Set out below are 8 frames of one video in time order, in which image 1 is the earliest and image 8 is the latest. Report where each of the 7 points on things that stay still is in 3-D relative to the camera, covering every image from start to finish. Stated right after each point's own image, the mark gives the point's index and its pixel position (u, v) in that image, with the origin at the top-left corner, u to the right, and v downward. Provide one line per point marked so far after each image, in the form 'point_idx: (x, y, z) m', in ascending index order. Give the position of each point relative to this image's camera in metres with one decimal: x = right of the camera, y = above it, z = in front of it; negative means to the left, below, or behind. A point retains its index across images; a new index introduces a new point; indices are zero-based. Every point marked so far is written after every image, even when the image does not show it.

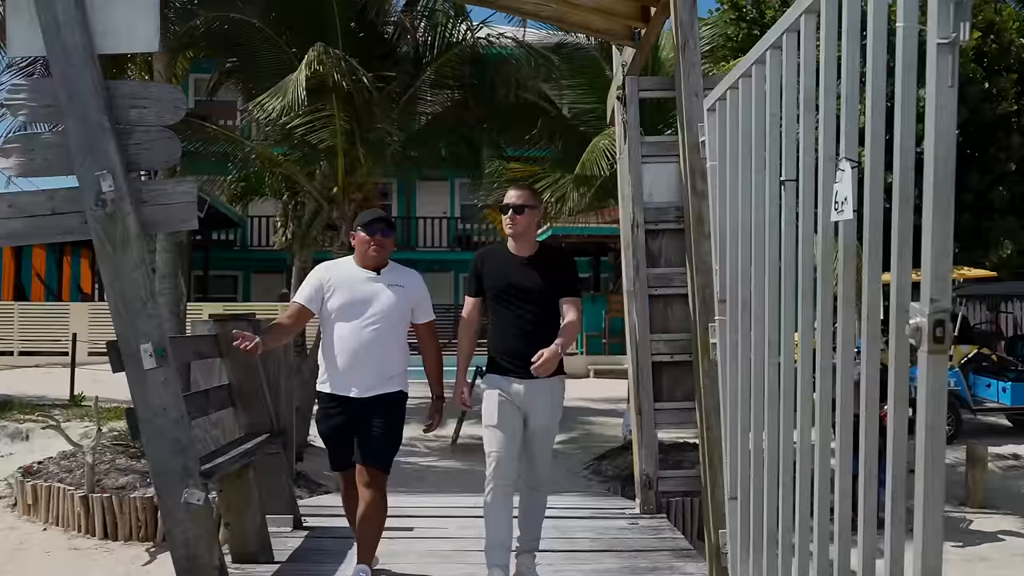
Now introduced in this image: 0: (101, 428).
0: (-4.6, -1.5, +9.5) m
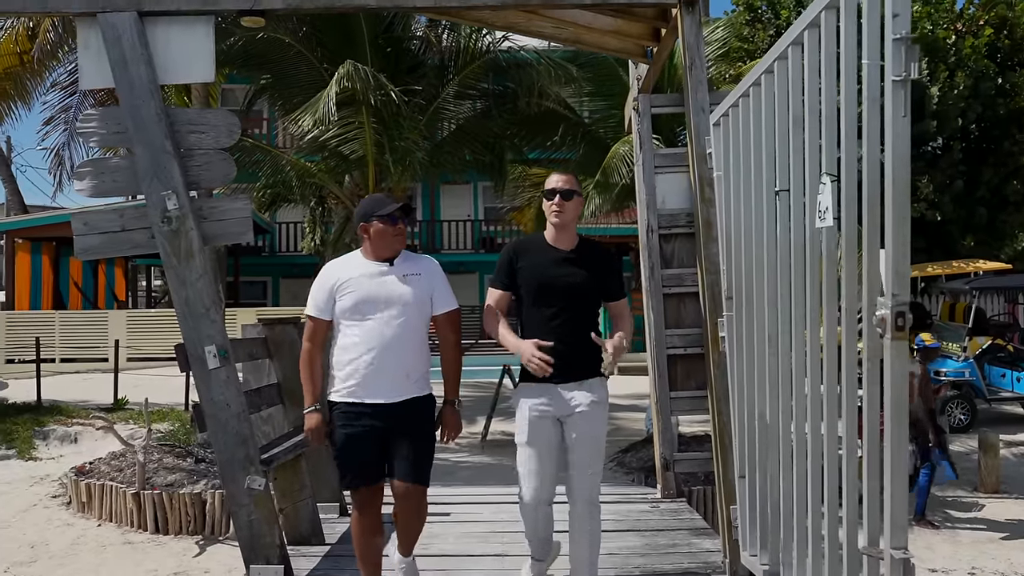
0: (-4.2, -1.6, +10.0) m
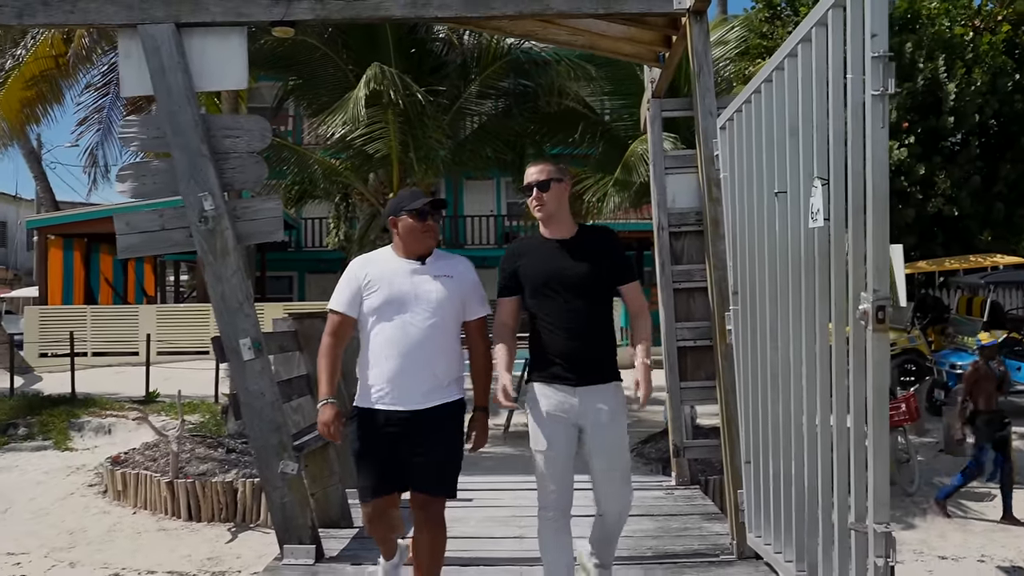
0: (-4.0, -1.6, +10.4) m
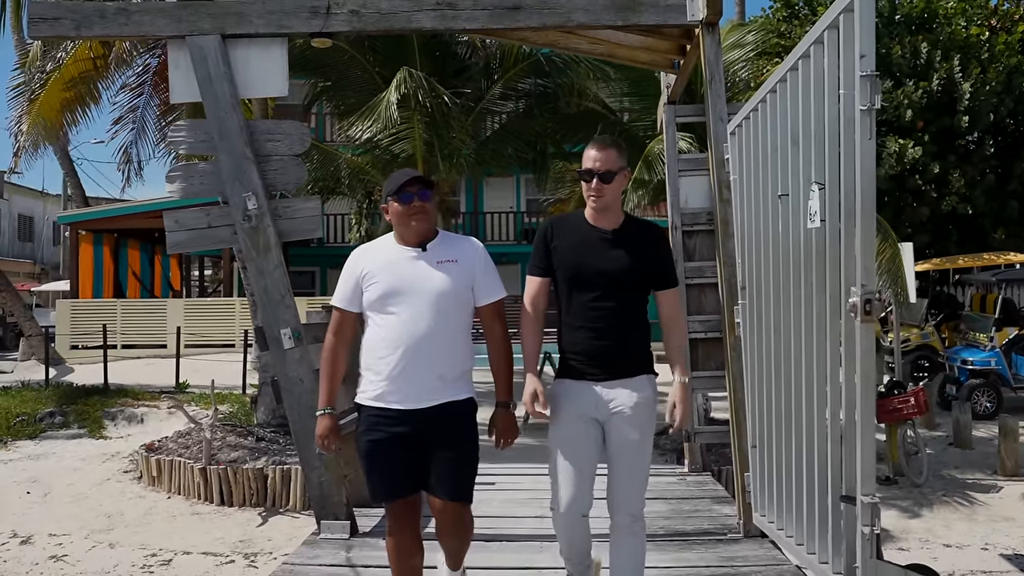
0: (-3.8, -1.5, +10.8) m
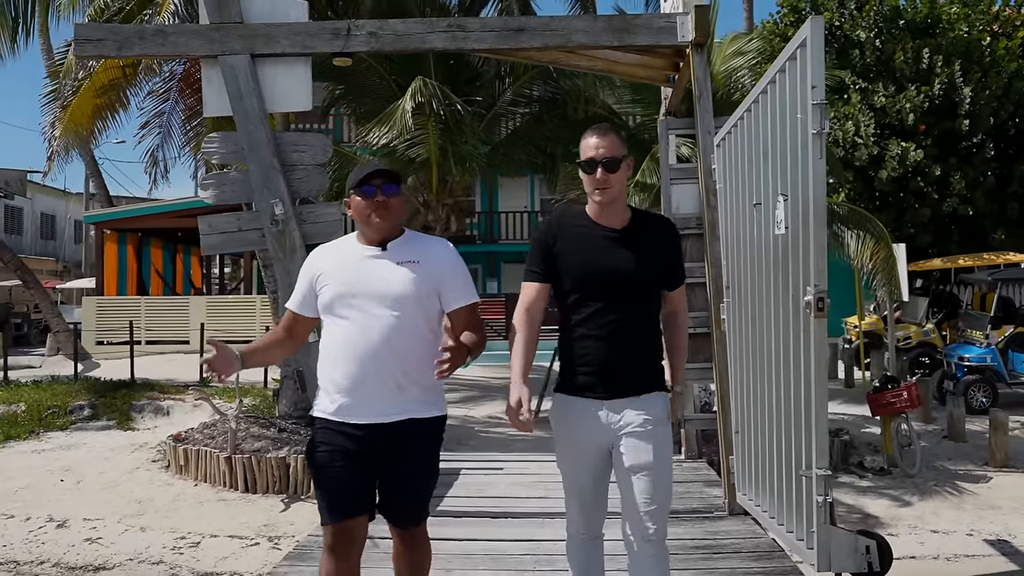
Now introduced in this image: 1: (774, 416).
0: (-3.6, -1.5, +11.3) m
1: (+1.2, -0.6, +3.9) m
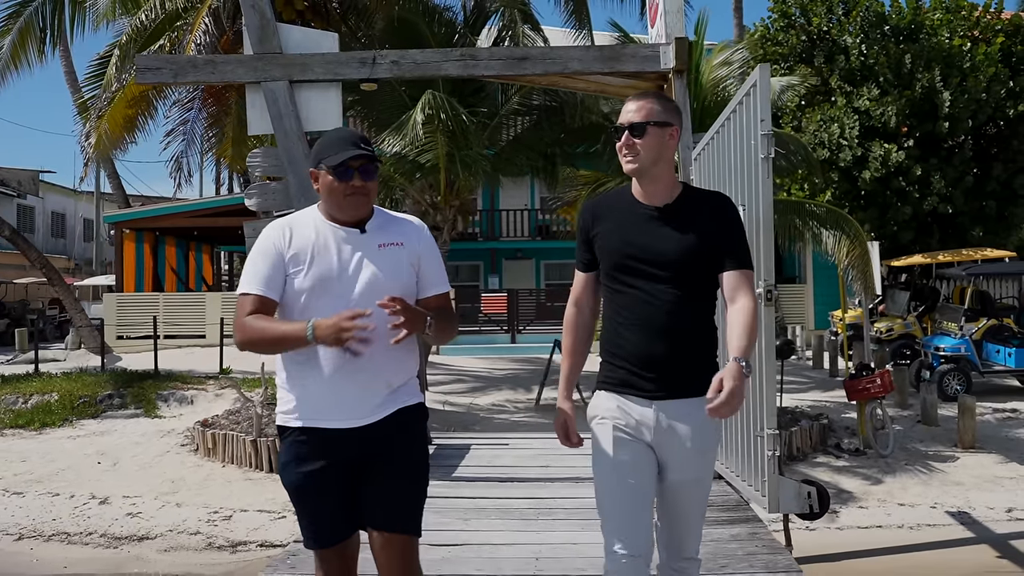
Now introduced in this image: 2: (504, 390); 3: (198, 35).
0: (-3.6, -1.4, +12.1) m
1: (+1.2, -0.5, +4.7) m
2: (-0.1, -1.3, +11.1) m
3: (-3.3, +2.6, +9.1) m
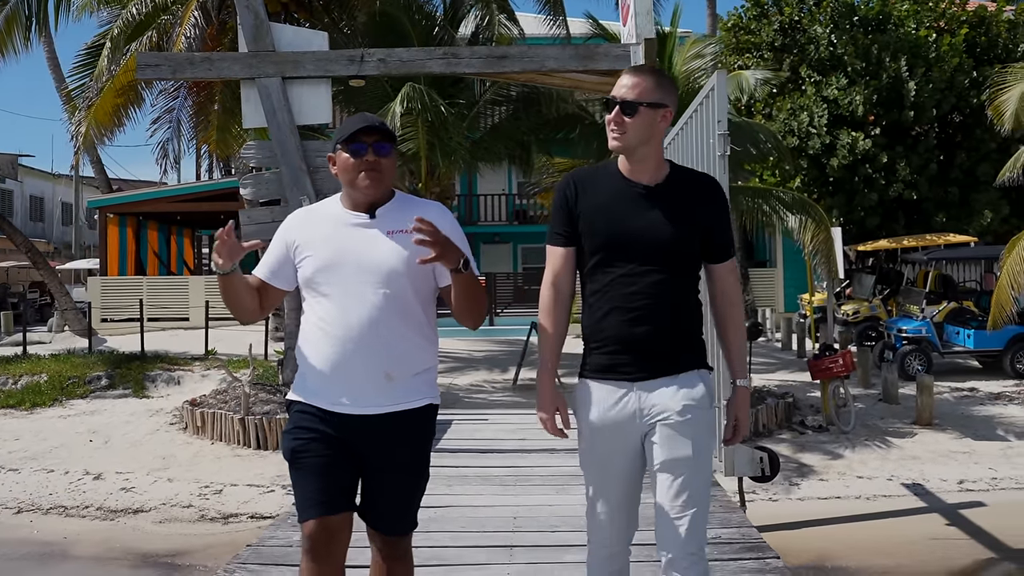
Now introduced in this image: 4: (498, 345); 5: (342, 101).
0: (-3.9, -1.2, +12.4) m
1: (+1.1, -0.4, +5.2) m
2: (-0.4, -1.1, +11.5) m
3: (-3.5, +2.8, +9.4) m
4: (-0.2, -0.9, +13.1) m
5: (-2.0, +2.2, +10.5) m
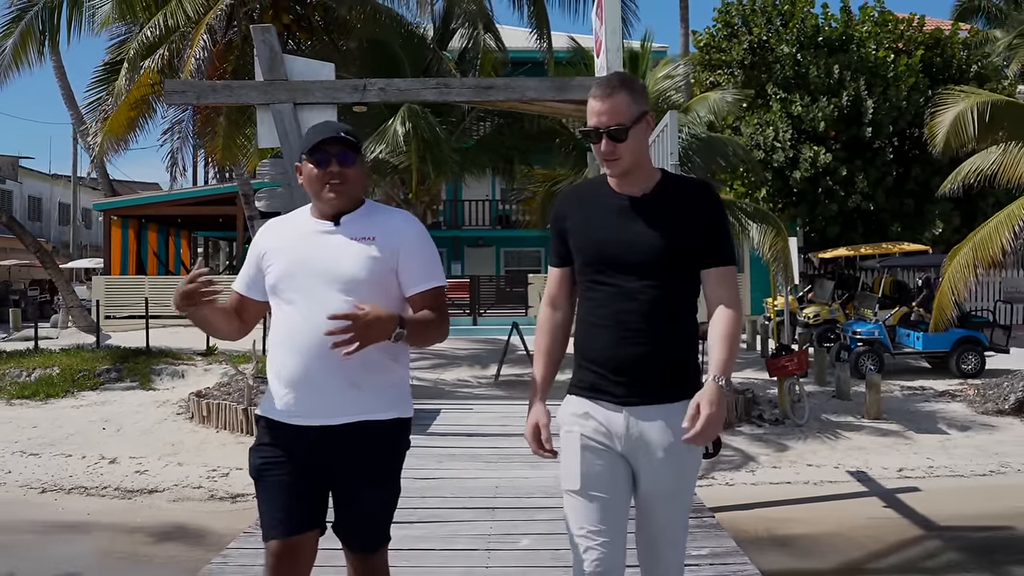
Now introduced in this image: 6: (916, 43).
0: (-4.2, -1.2, +13.3) m
1: (+0.9, -0.5, +6.1) m
2: (-0.6, -1.1, +12.4) m
3: (-3.7, +2.8, +10.3) m
4: (-0.5, -0.9, +14.0) m
5: (-2.2, +2.2, +11.4) m
6: (+6.4, +3.9, +14.0) m
